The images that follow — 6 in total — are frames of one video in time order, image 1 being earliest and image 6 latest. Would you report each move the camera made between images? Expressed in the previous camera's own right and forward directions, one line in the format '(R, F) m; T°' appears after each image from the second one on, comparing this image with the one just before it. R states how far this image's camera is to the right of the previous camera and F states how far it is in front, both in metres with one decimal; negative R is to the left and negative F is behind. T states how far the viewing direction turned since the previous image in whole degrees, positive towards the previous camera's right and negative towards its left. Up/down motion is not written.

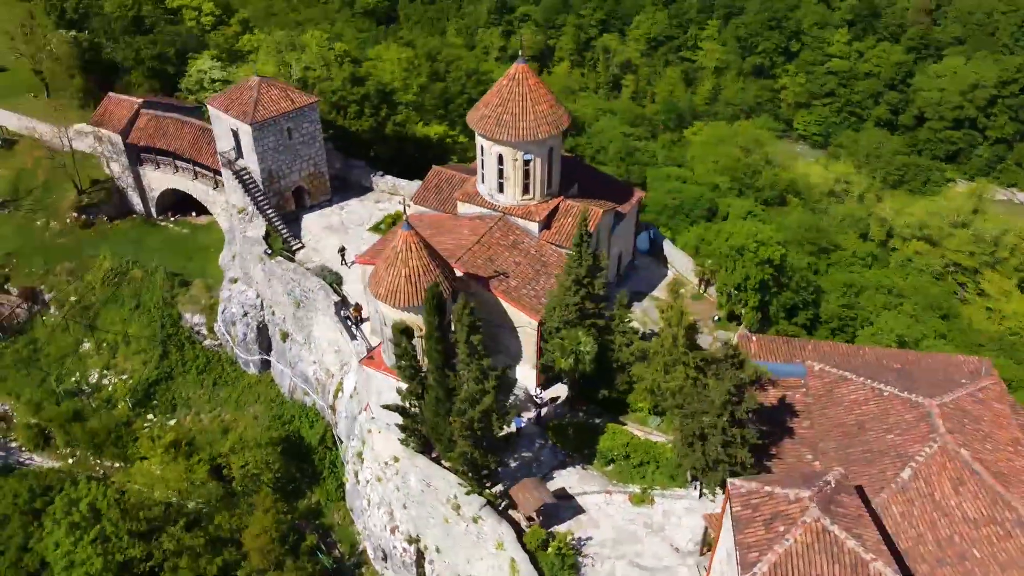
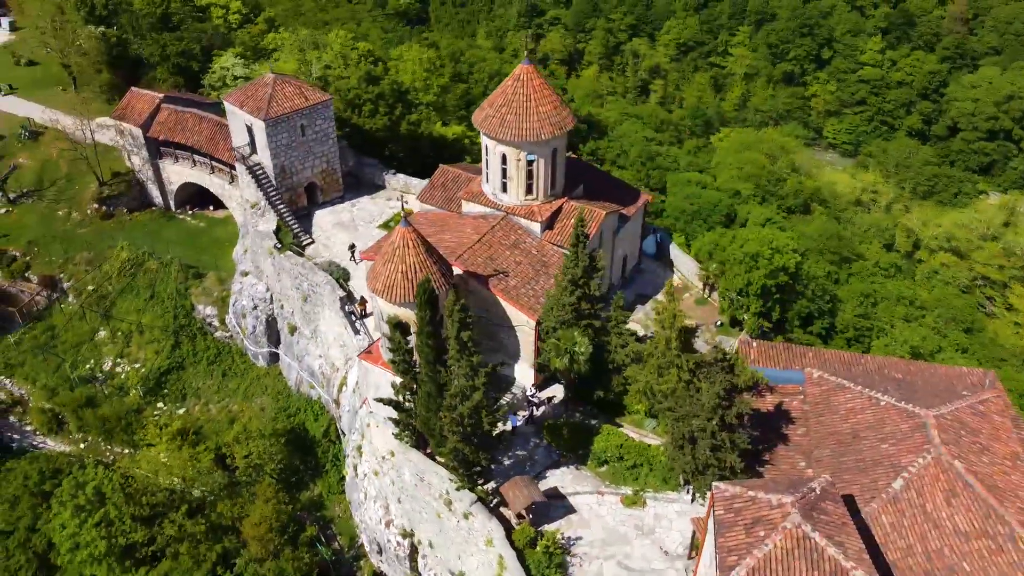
(+0.9, -0.1) m; -2°
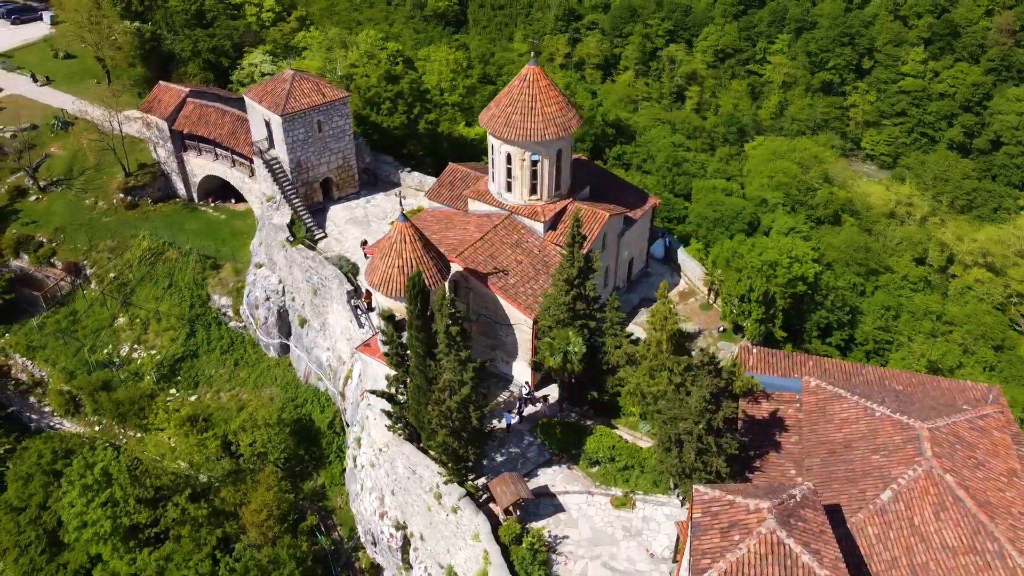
(+1.1, -0.2) m; -2°
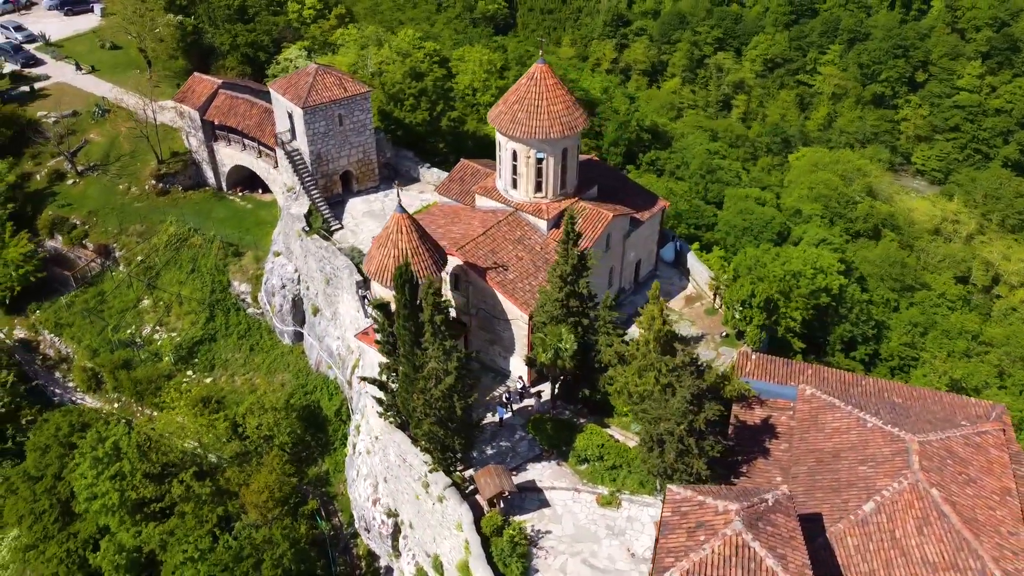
(+1.4, -0.2) m; -3°
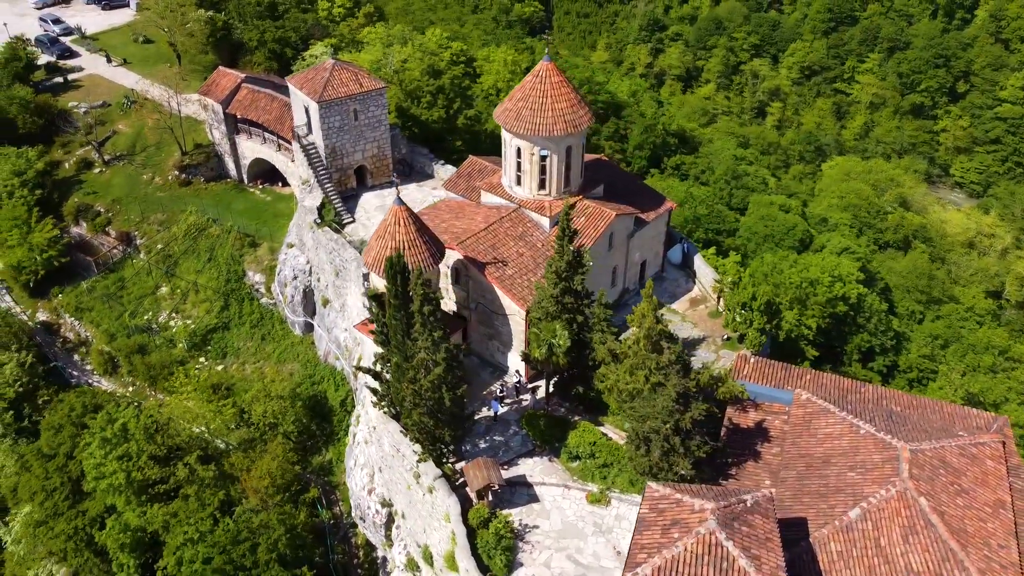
(+1.1, -0.1) m; -2°
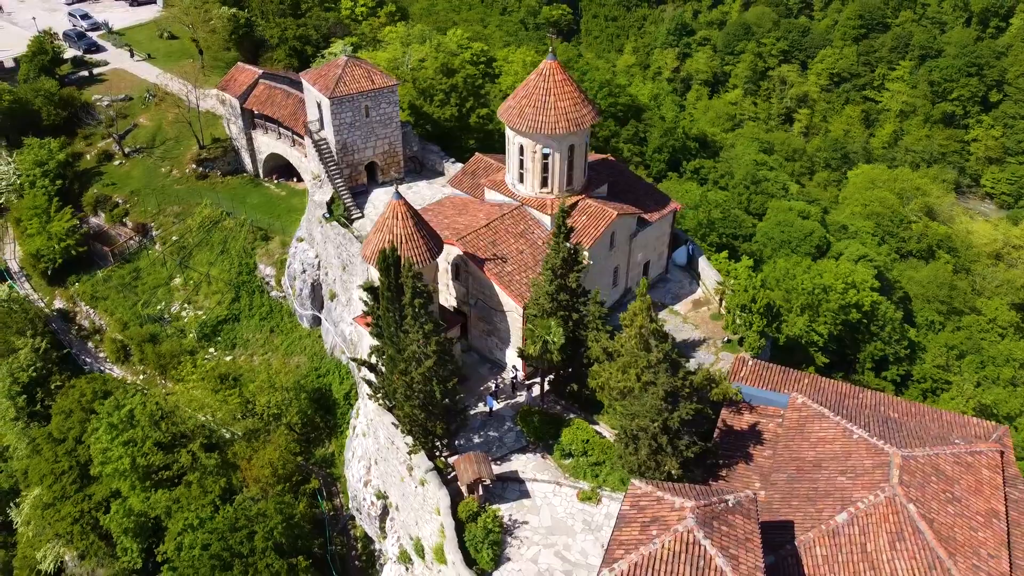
(+0.9, -0.1) m; -2°
